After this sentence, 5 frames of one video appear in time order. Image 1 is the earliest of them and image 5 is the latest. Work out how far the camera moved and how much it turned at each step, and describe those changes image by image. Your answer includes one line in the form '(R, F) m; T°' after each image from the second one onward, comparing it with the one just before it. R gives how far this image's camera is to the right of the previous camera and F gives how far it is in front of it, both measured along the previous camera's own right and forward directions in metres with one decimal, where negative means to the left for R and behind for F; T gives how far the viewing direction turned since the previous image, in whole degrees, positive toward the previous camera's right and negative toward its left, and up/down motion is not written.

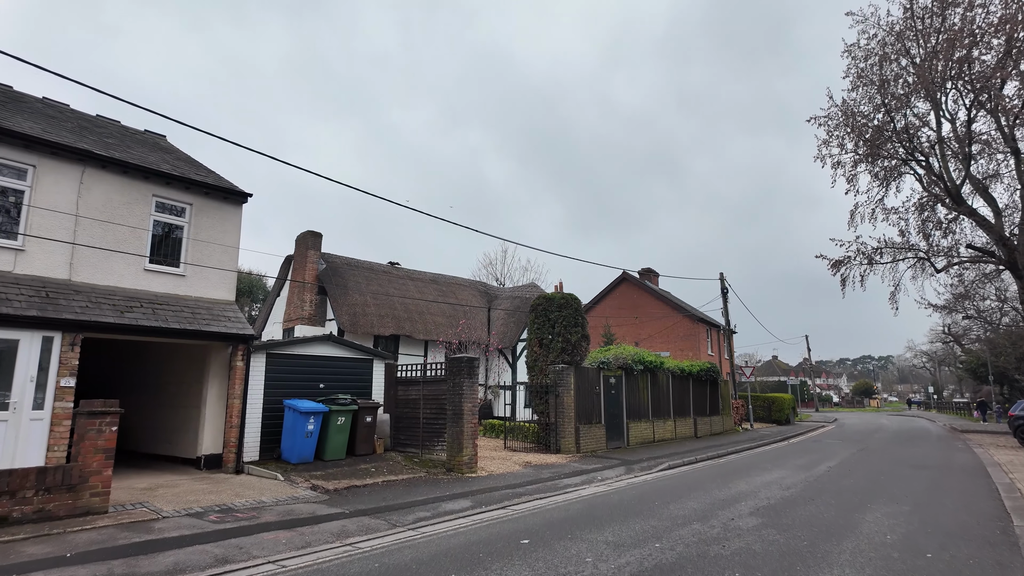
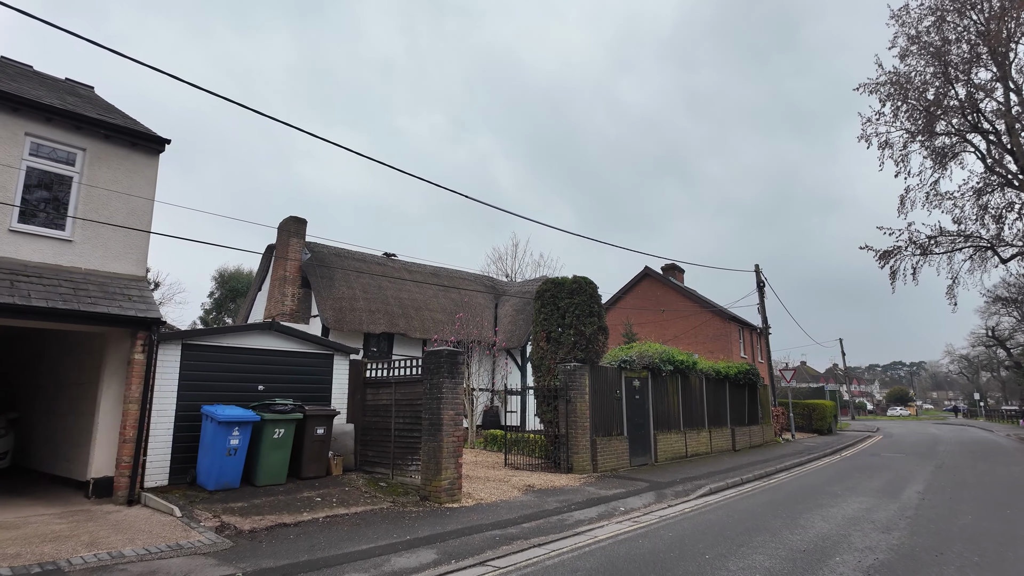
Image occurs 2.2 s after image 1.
(+0.4, +2.7) m; -2°
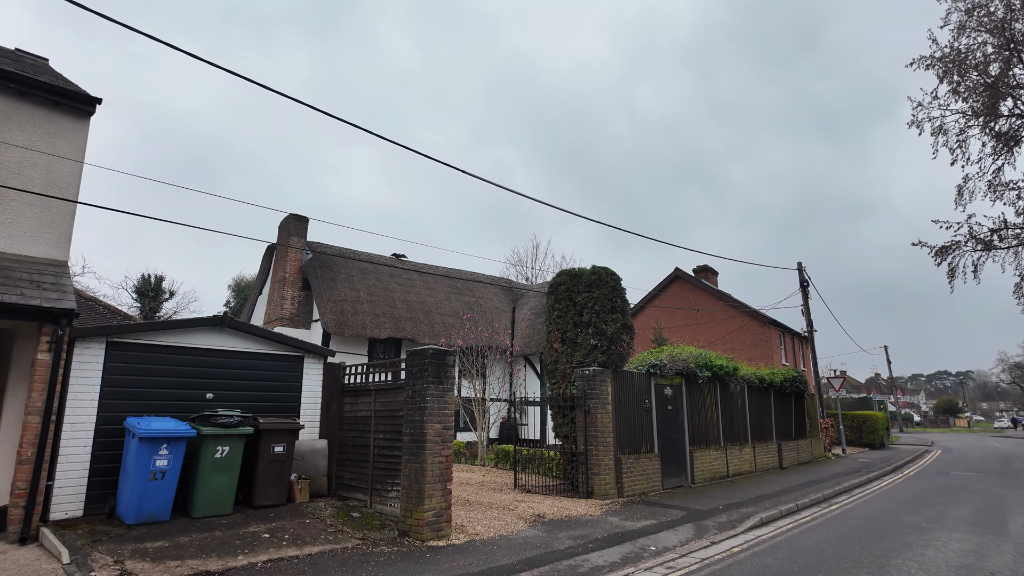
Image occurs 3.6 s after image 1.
(+0.3, +1.7) m; -3°
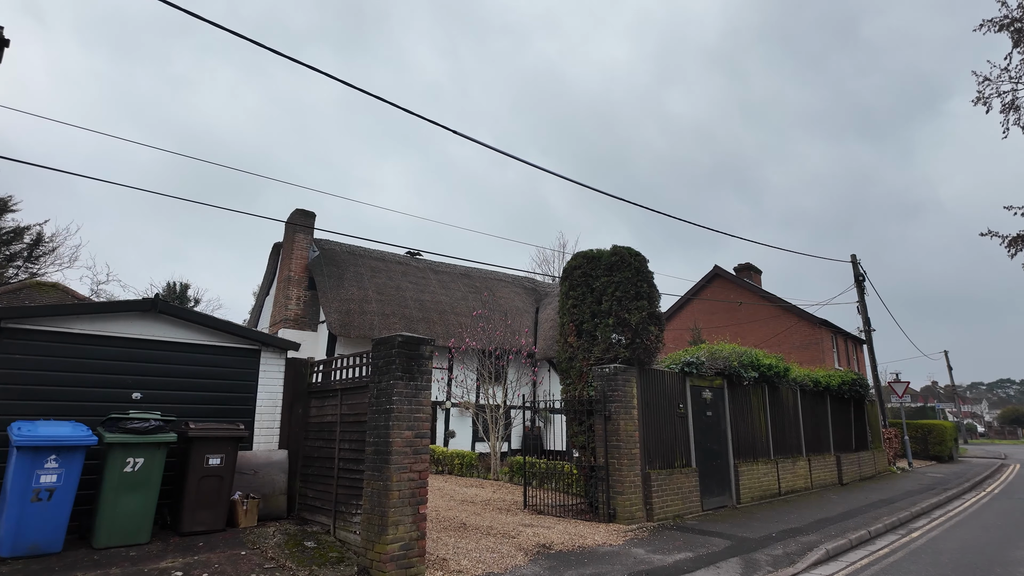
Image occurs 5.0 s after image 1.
(+0.5, +1.6) m; -3°
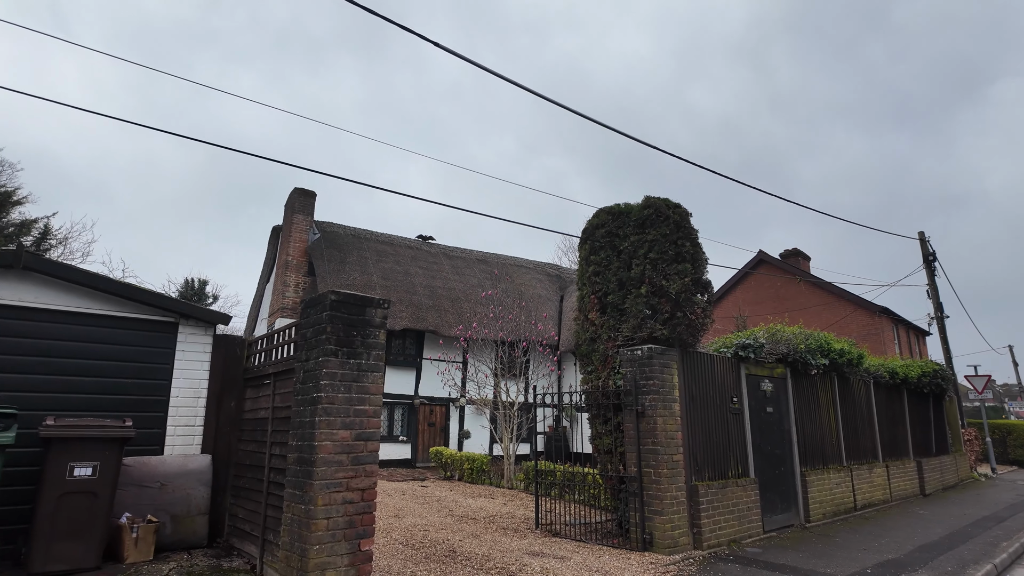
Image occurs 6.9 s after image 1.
(+0.3, +1.9) m; -3°
